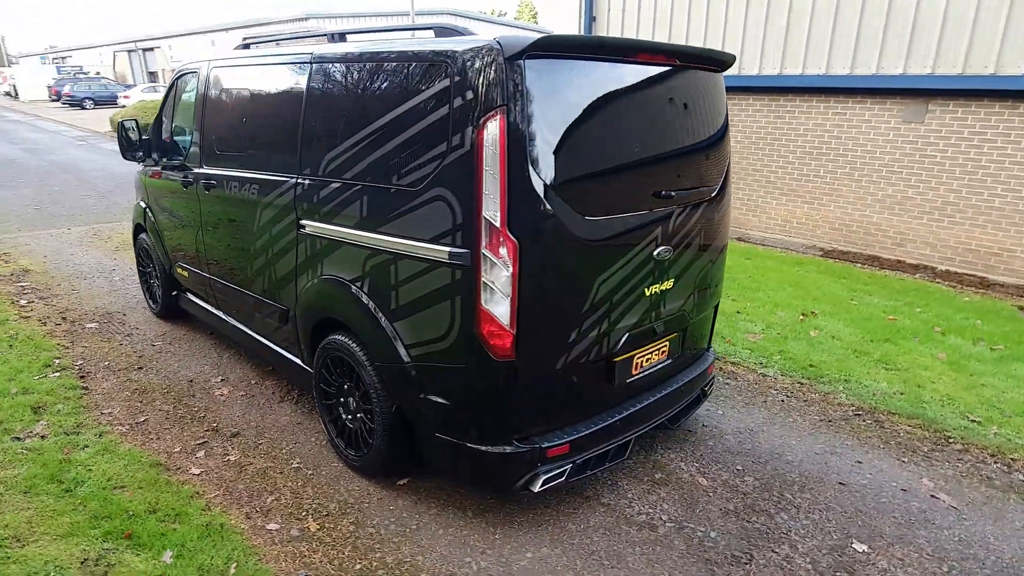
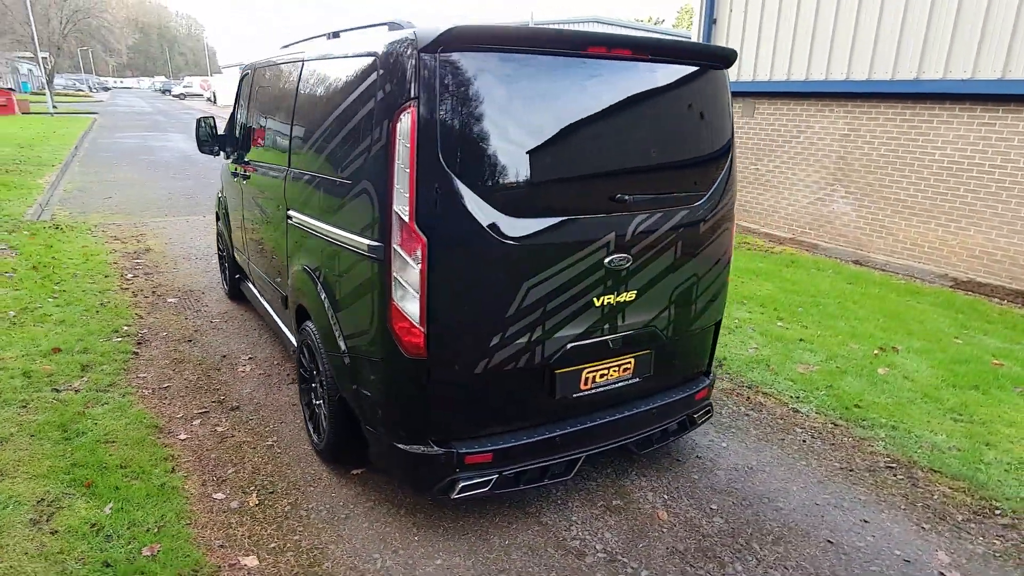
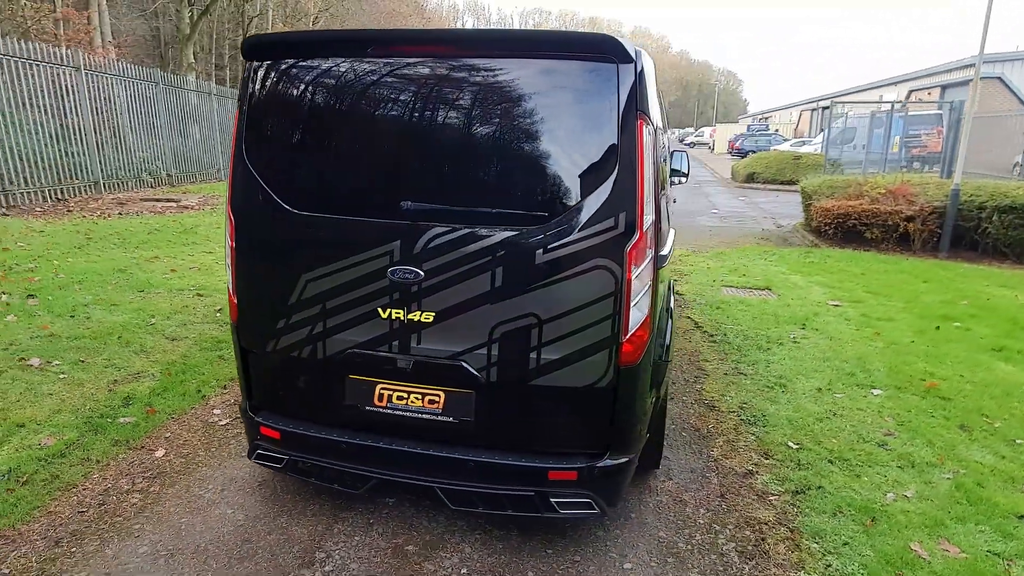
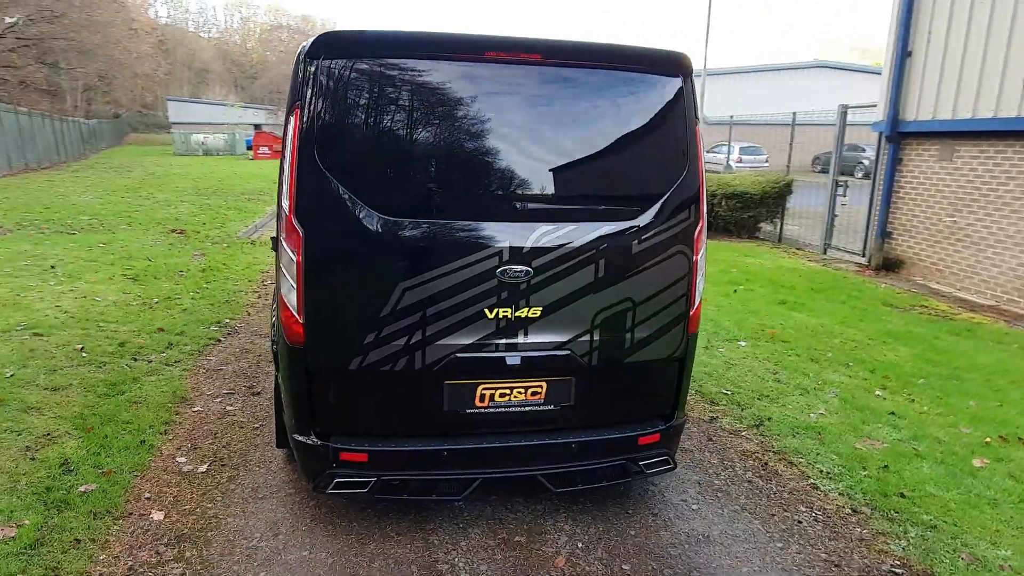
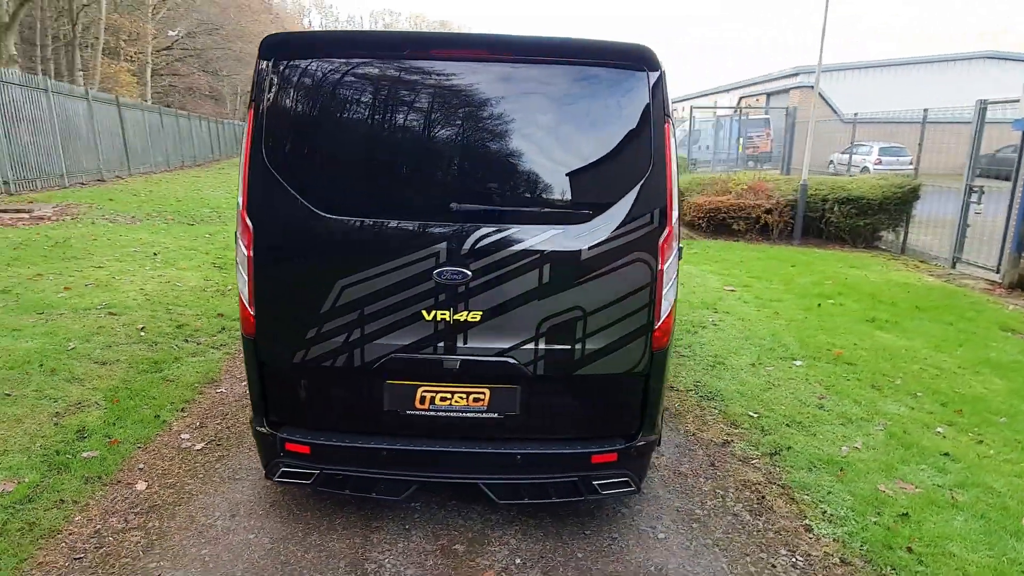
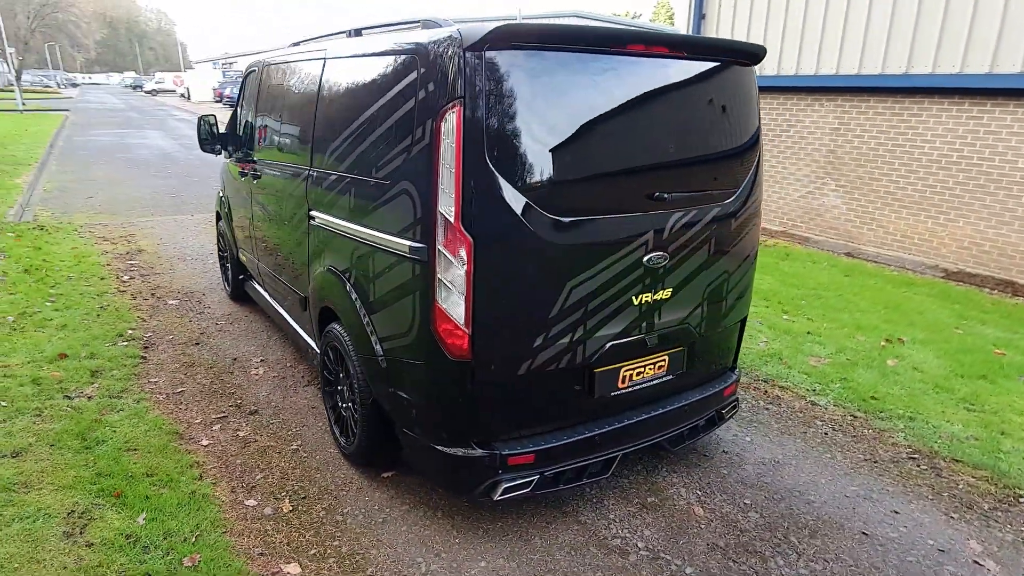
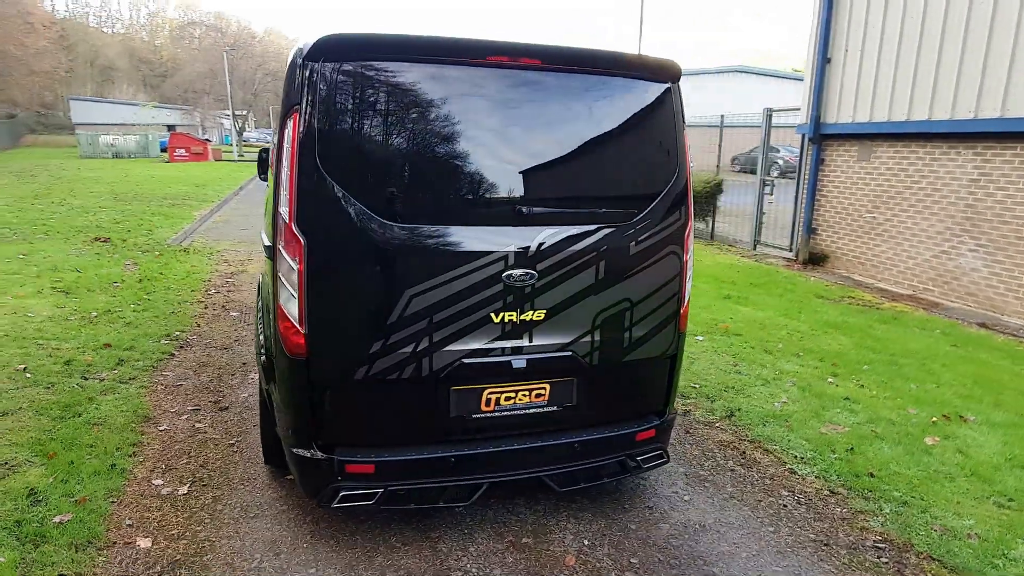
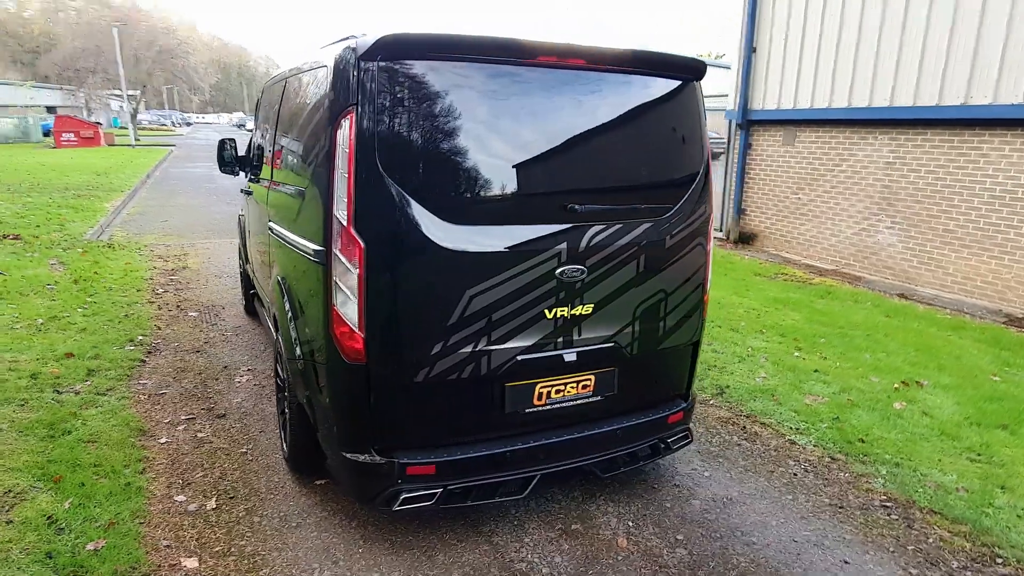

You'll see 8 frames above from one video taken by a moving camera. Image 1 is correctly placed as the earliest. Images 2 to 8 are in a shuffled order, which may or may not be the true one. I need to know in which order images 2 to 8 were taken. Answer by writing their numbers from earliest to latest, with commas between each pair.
6, 2, 8, 7, 4, 5, 3
